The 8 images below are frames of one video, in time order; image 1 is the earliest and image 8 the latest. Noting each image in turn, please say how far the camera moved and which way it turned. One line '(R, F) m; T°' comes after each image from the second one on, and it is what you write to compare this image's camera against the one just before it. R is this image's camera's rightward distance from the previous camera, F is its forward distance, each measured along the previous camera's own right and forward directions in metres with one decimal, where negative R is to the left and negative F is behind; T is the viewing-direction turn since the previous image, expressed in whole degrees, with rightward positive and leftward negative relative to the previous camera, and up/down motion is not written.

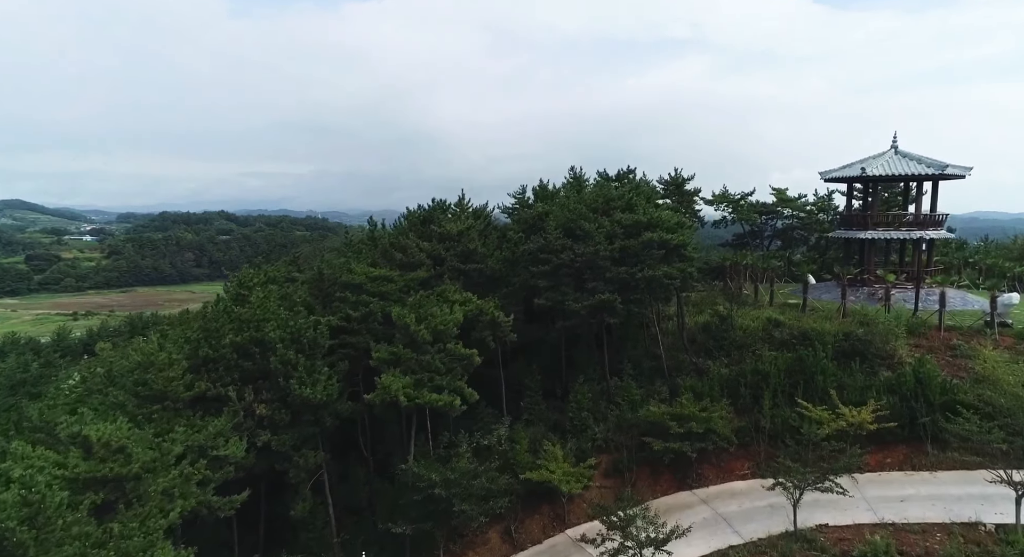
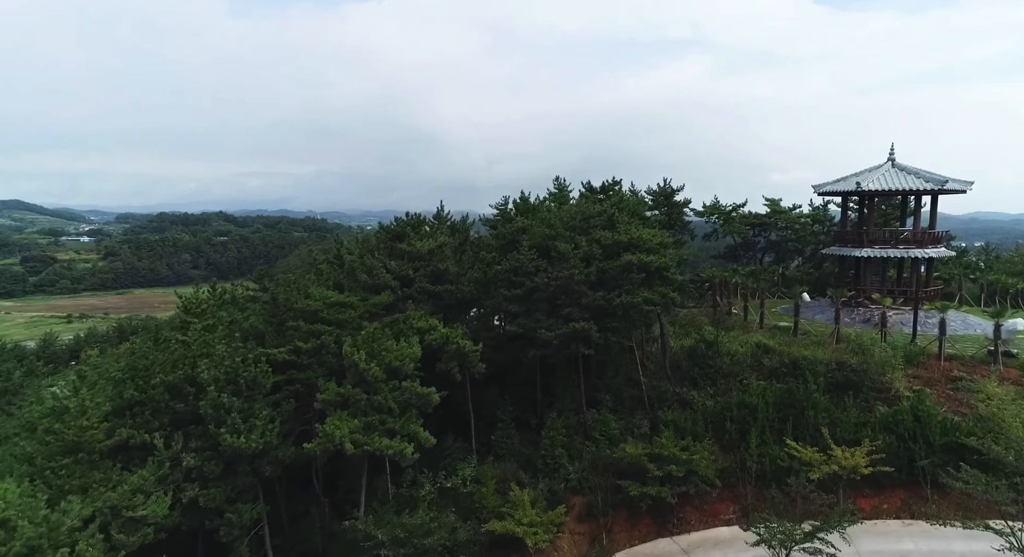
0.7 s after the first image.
(+1.0, +1.4) m; 0°
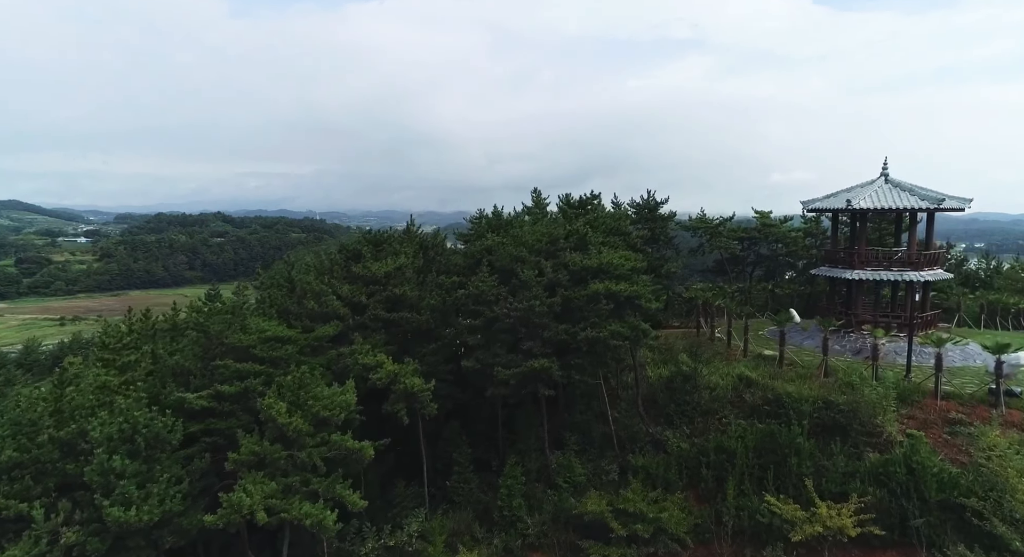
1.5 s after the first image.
(+1.3, +1.7) m; 0°
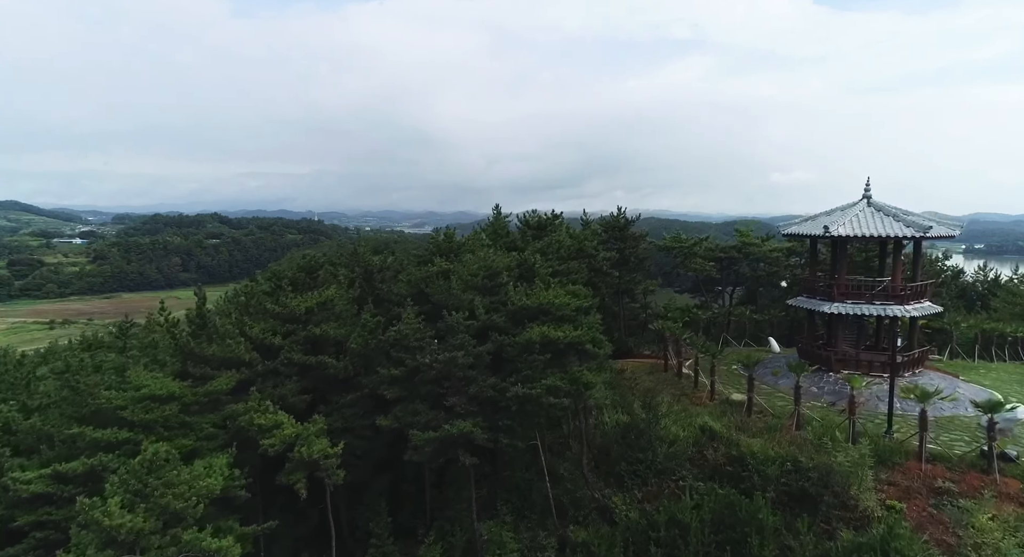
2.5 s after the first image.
(+2.0, +2.3) m; 0°
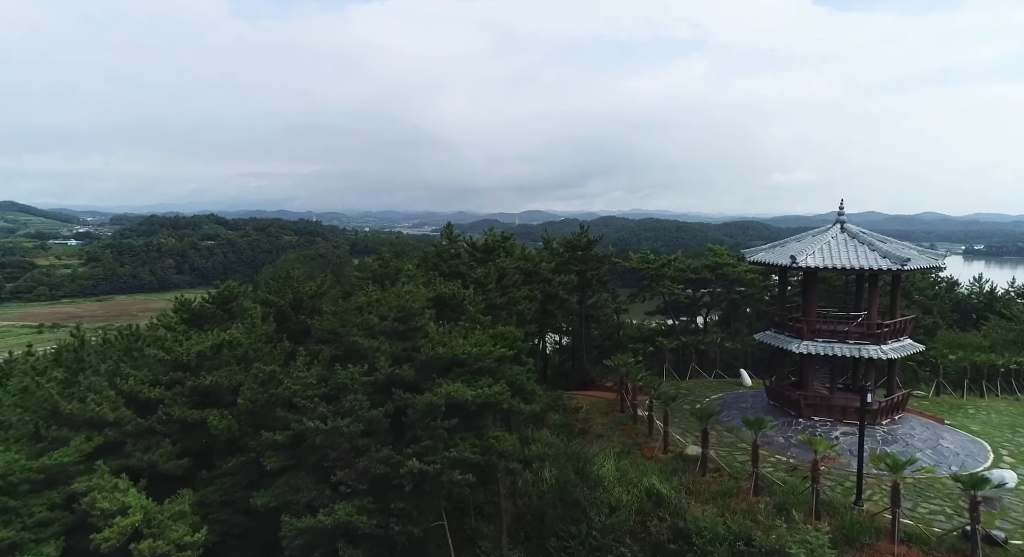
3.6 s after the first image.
(+2.2, +2.3) m; 0°
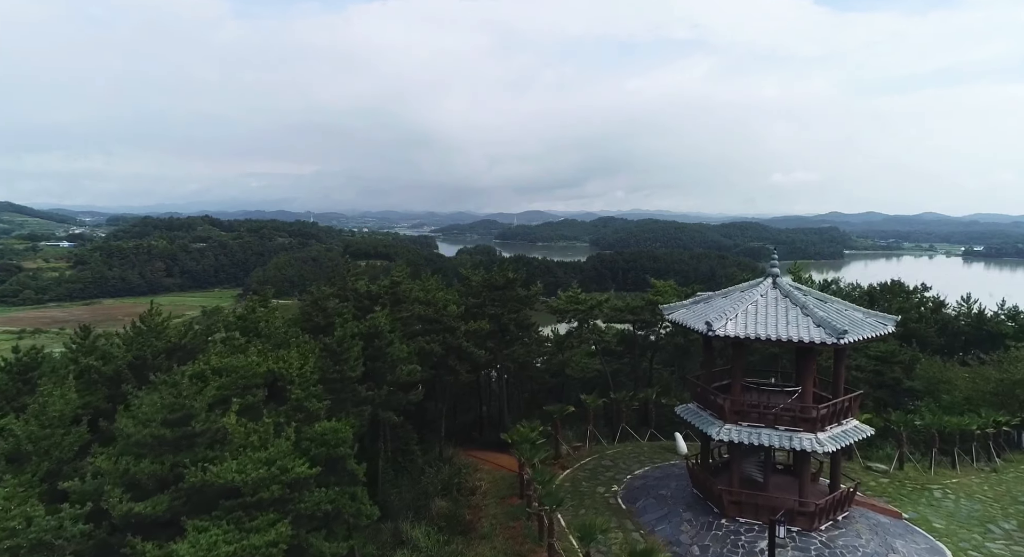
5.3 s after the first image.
(+3.7, +3.5) m; 0°
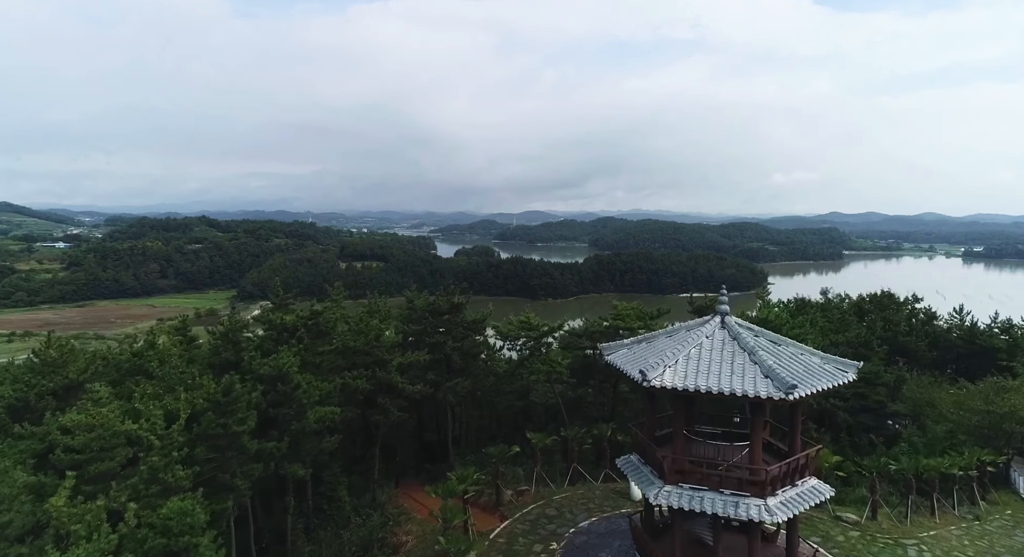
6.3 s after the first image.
(+2.1, +1.9) m; 0°
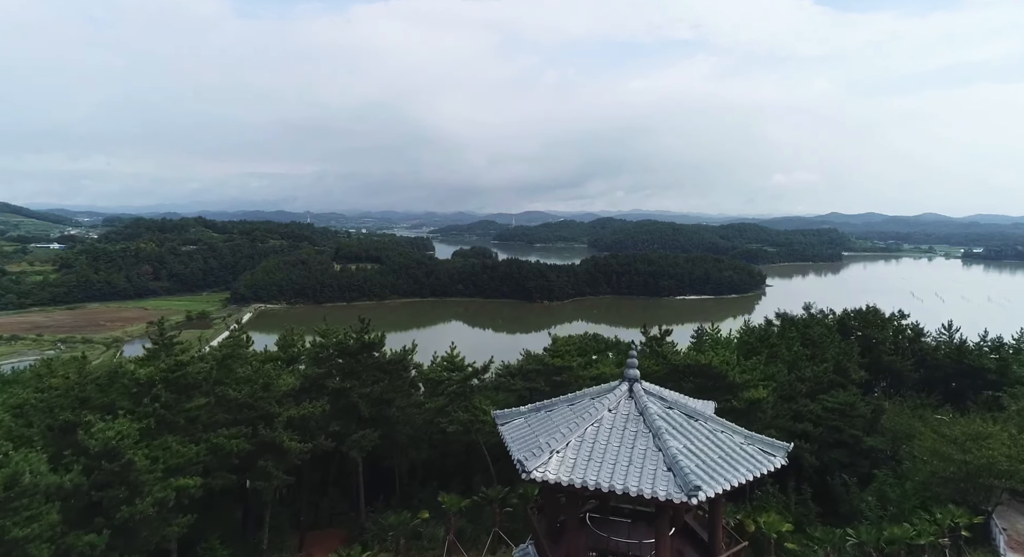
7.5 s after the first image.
(+2.8, +2.5) m; 0°
